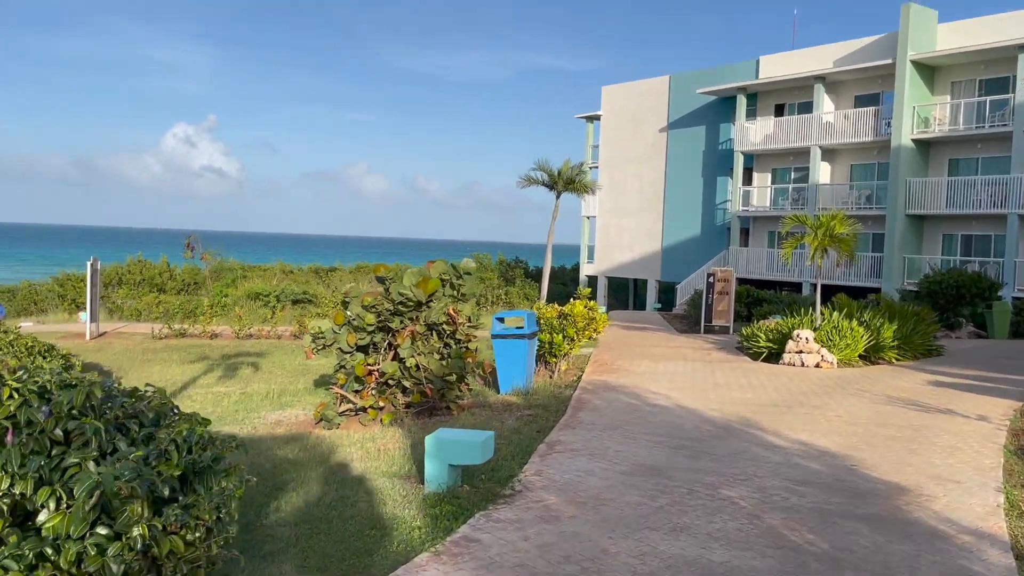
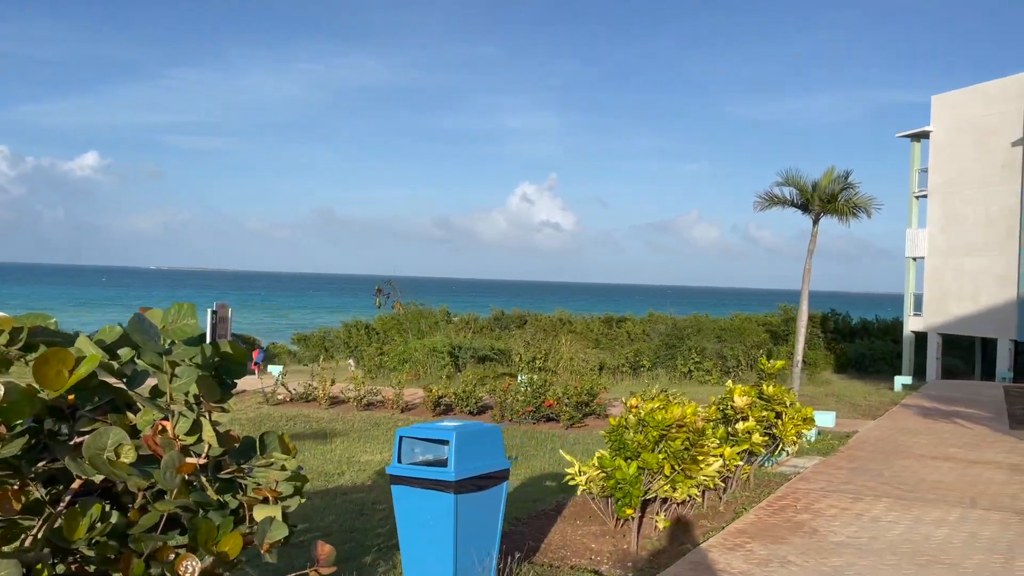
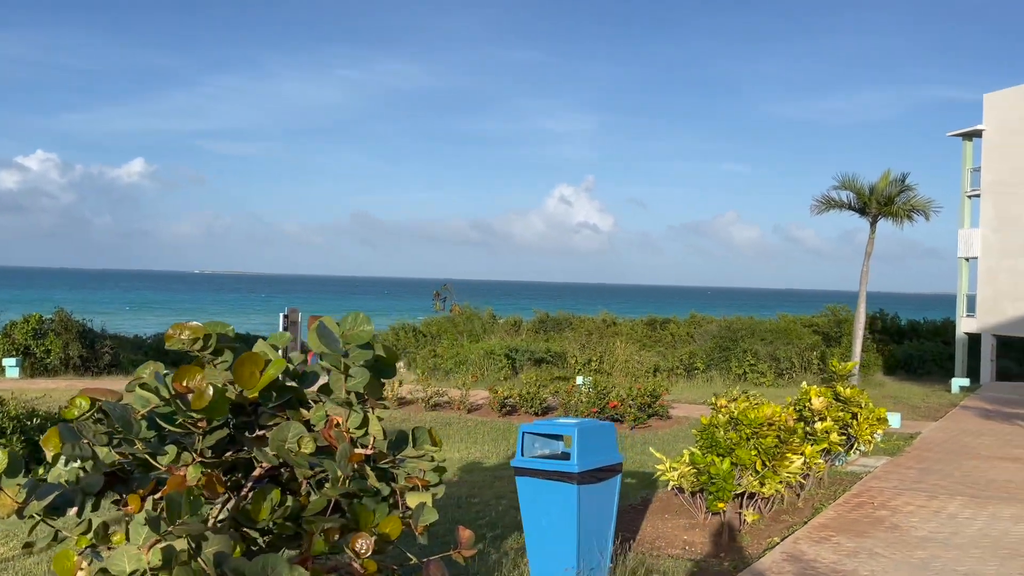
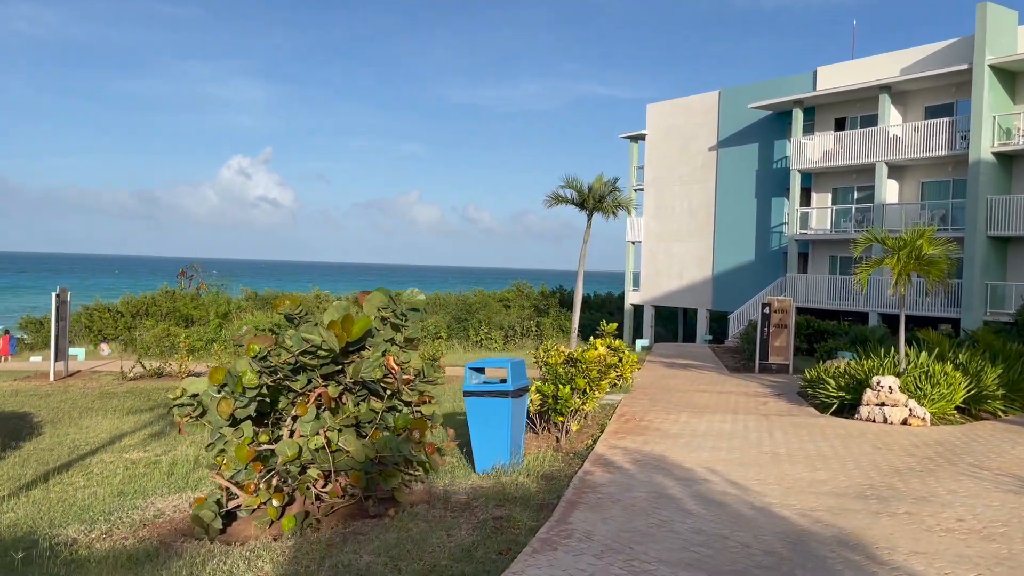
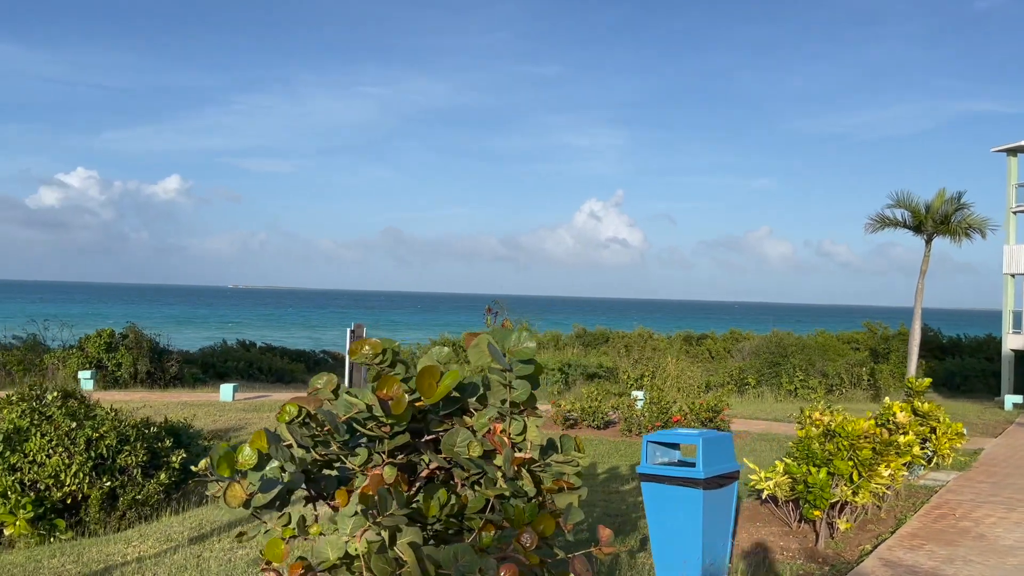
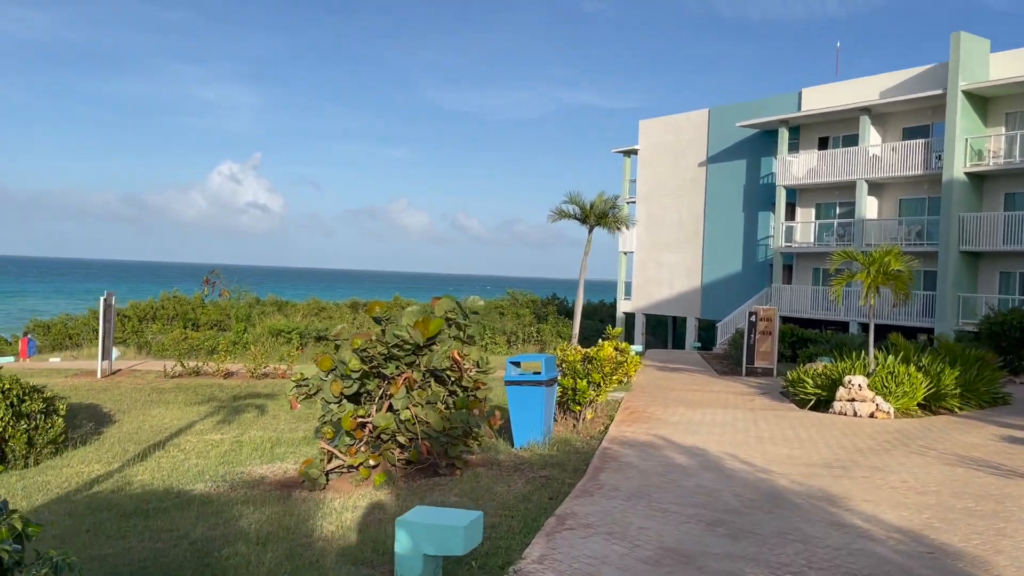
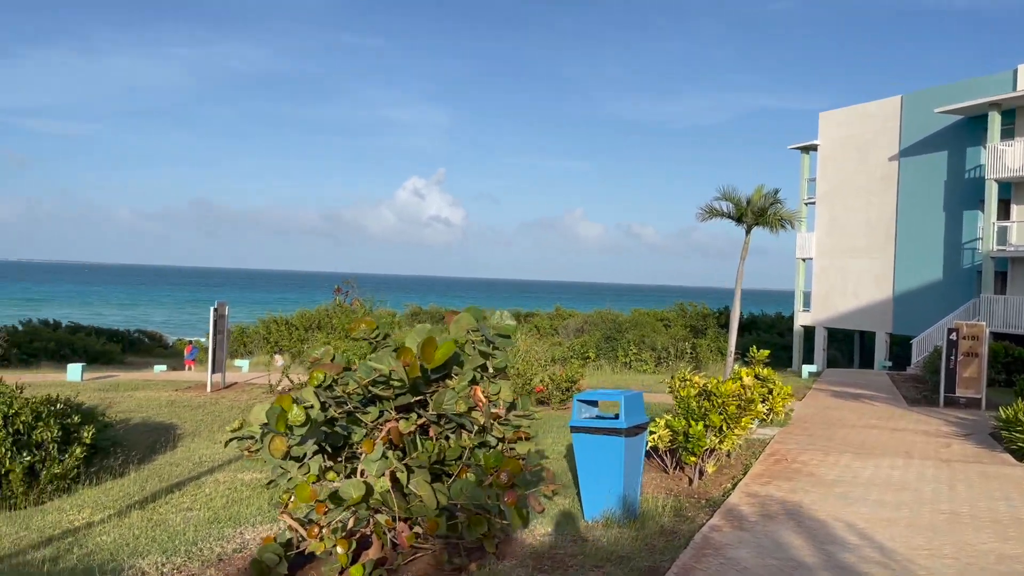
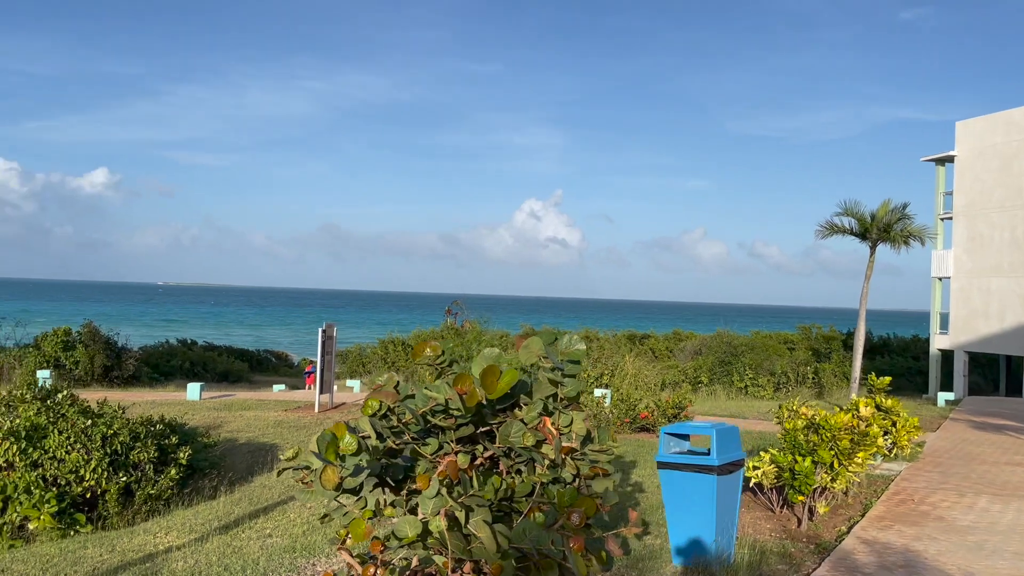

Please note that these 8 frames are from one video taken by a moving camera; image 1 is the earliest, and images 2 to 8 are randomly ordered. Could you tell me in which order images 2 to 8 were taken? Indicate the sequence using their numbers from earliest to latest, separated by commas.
6, 4, 7, 8, 5, 3, 2
